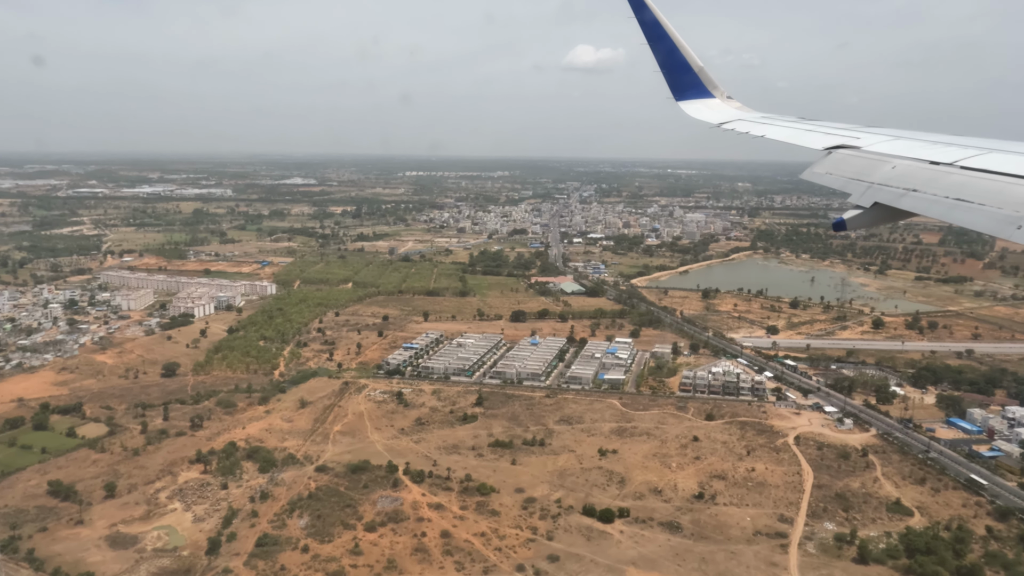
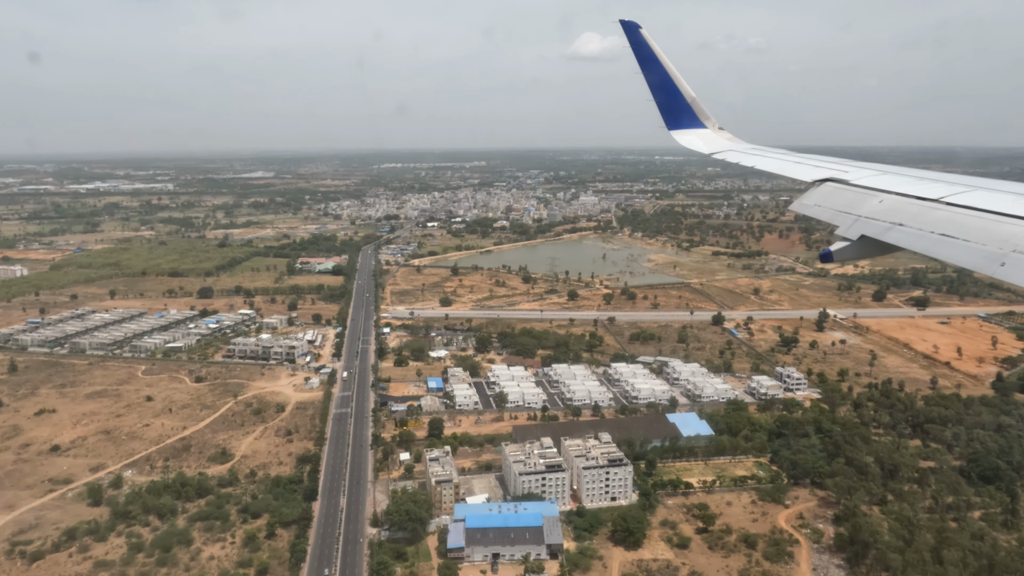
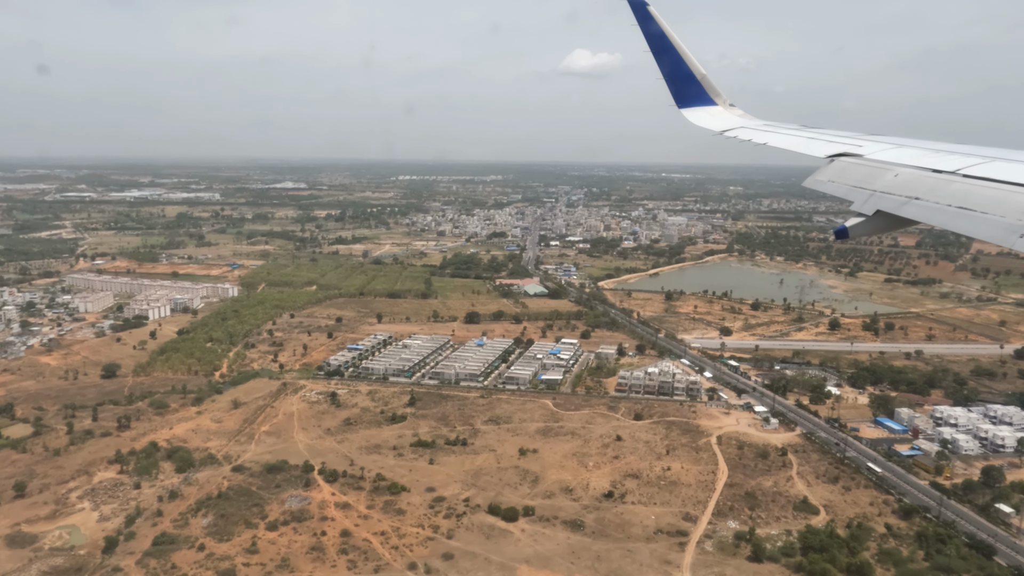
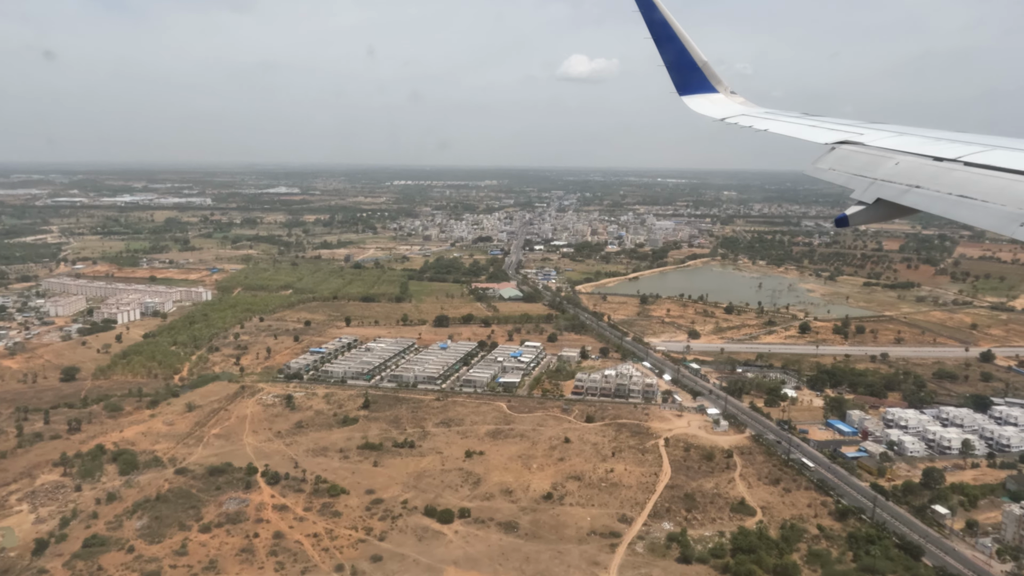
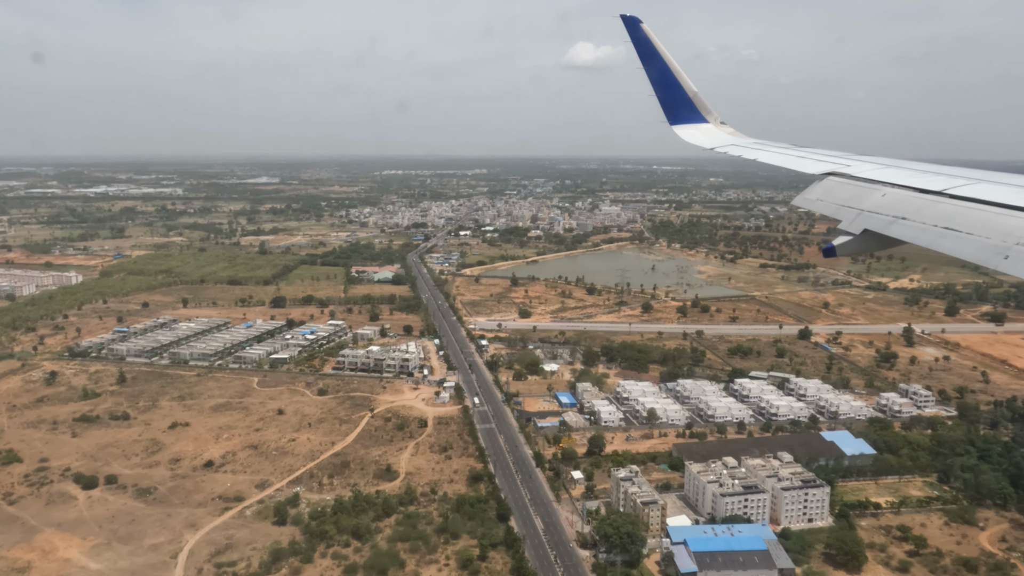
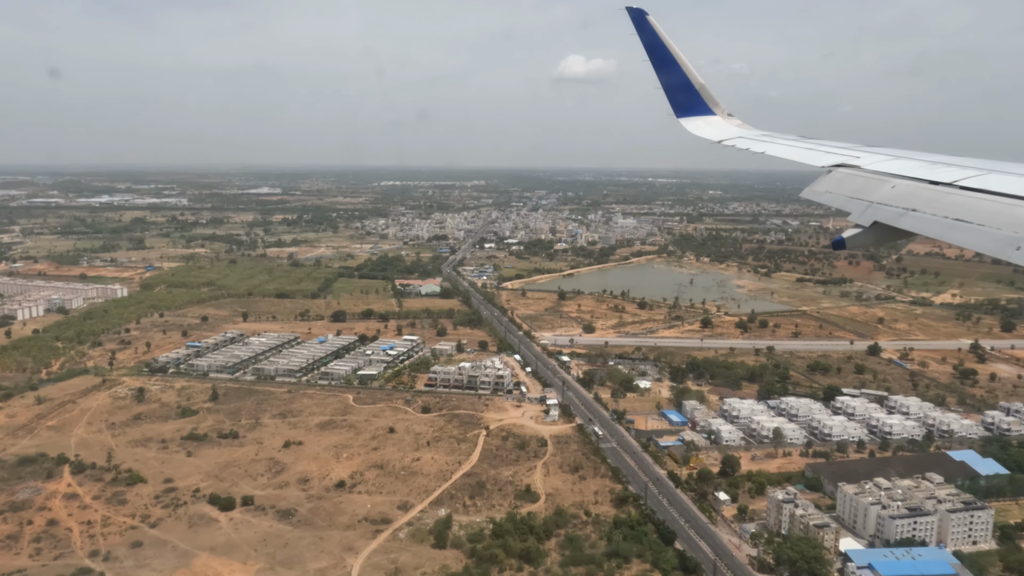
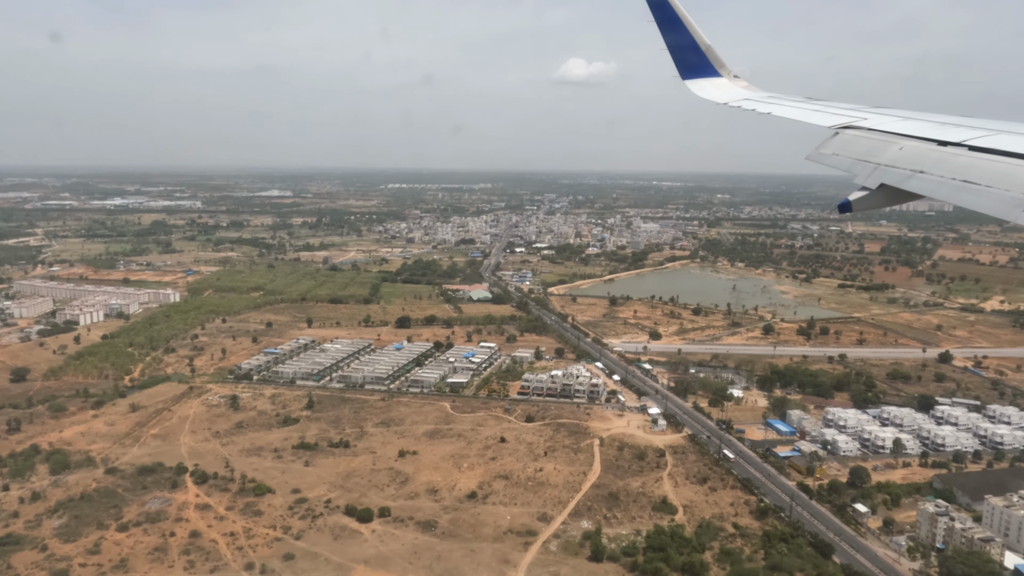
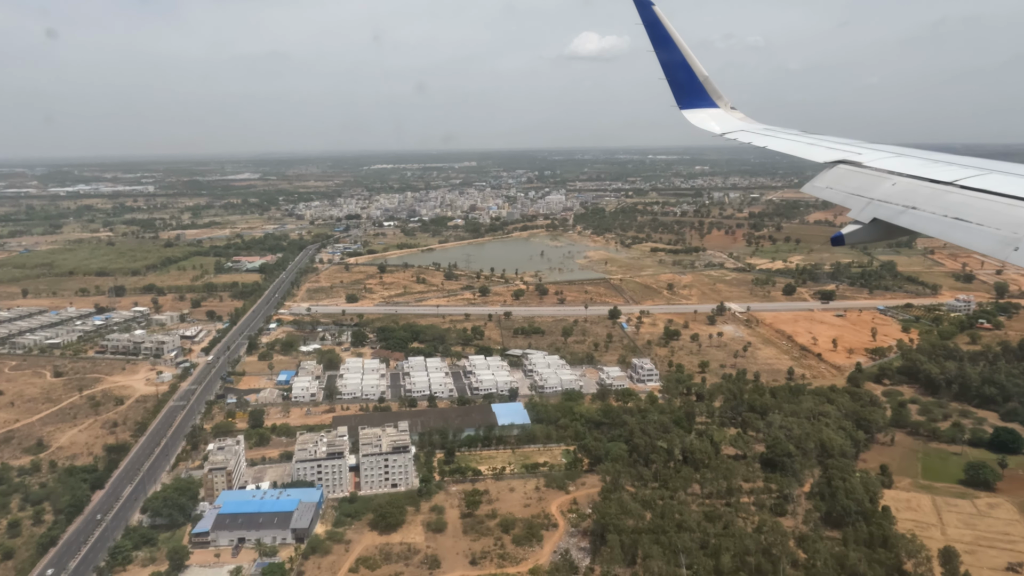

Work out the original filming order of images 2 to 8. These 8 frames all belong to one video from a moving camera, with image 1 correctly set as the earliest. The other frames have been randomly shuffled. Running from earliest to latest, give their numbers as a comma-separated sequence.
3, 4, 7, 6, 5, 2, 8
